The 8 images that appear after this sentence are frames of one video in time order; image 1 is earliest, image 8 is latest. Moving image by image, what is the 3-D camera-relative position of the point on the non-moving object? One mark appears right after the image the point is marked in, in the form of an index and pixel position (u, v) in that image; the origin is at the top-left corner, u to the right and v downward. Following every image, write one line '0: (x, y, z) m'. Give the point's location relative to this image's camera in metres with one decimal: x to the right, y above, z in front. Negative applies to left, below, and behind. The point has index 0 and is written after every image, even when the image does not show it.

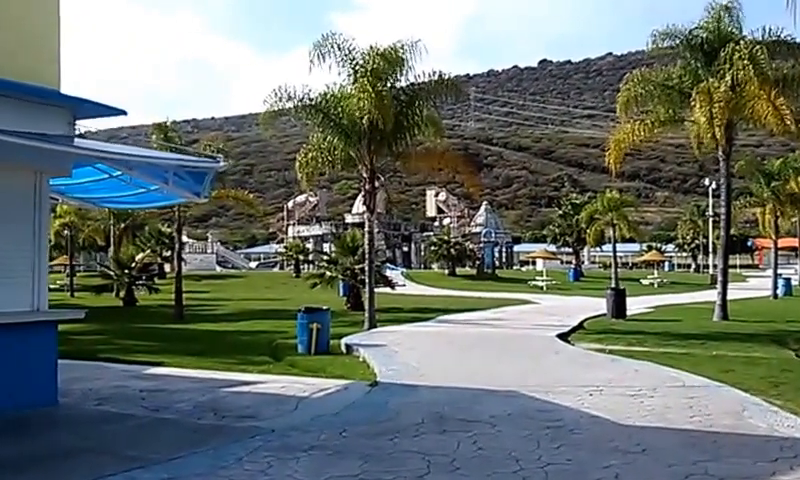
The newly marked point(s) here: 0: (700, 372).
0: (+5.1, -2.2, +14.3) m
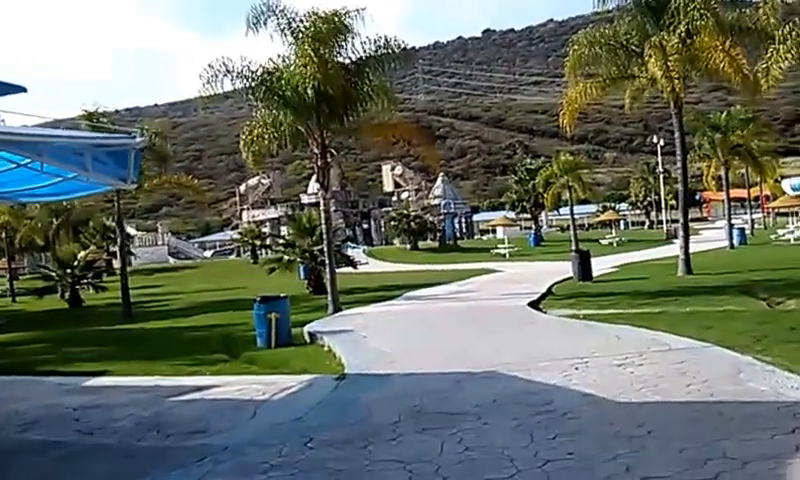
0: (+4.5, -1.5, +13.7) m
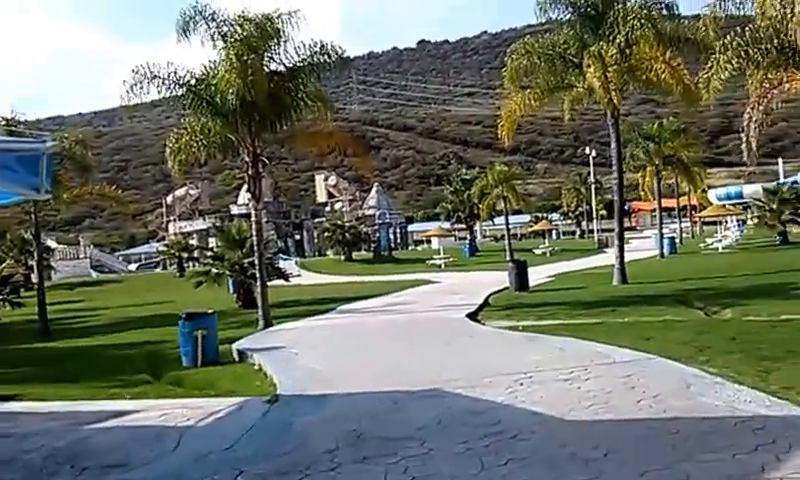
0: (+3.5, -1.6, +13.5) m
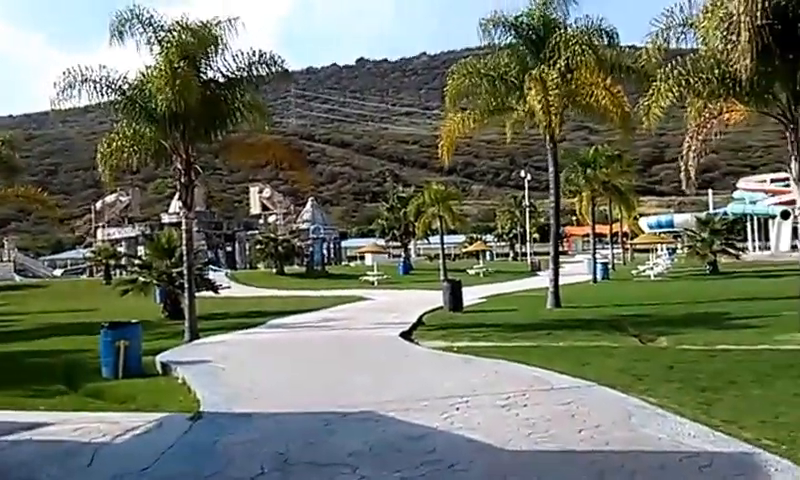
0: (+2.5, -2.0, +13.3) m
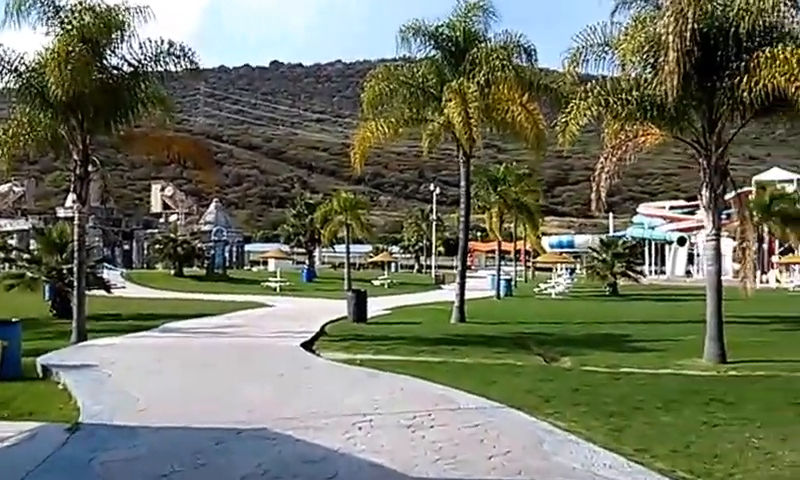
0: (+1.0, -2.2, +12.9) m
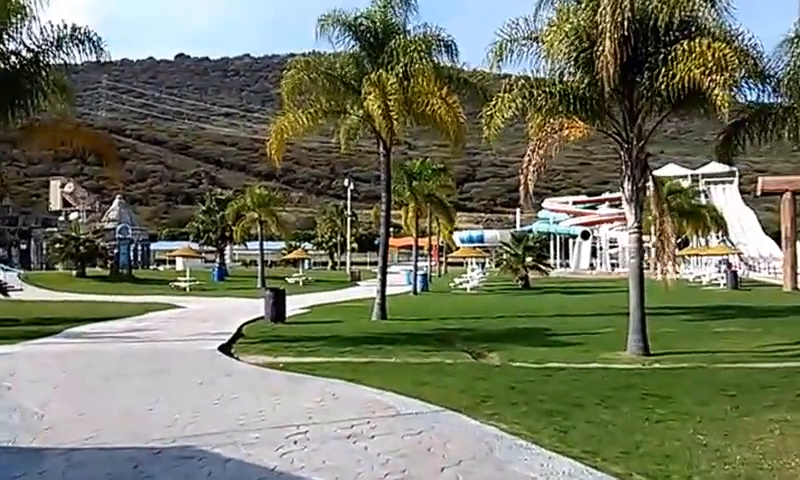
0: (-0.1, -2.2, +12.3) m
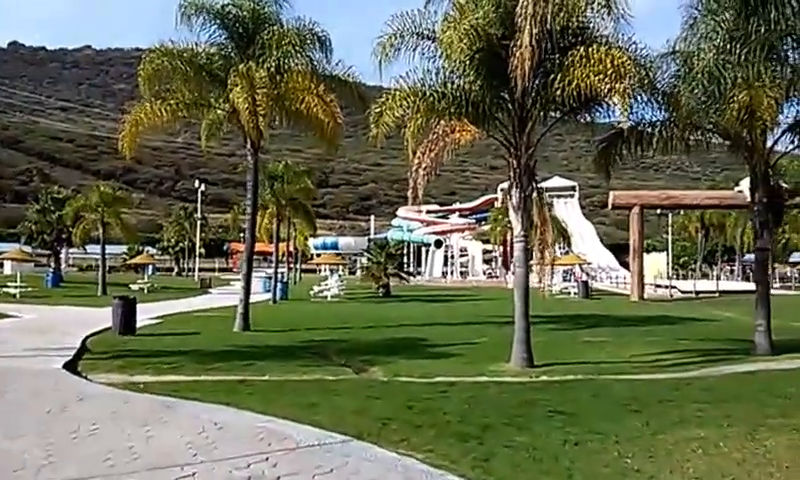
0: (-1.5, -2.2, +11.0) m
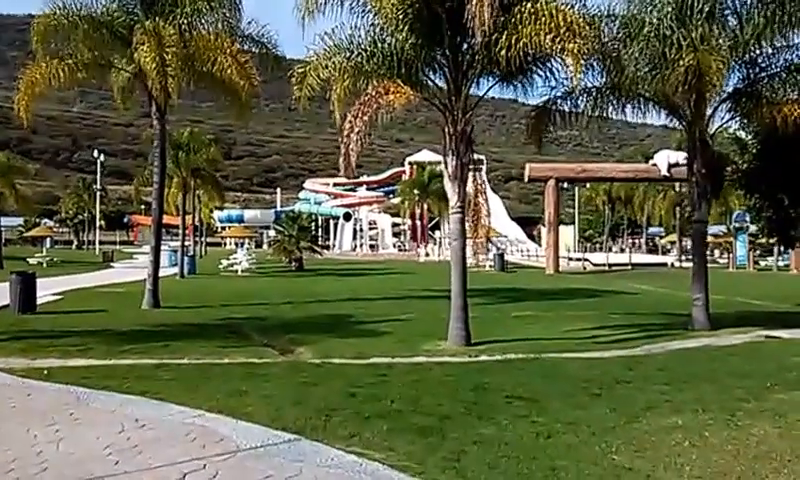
0: (-2.2, -1.8, +9.7) m
